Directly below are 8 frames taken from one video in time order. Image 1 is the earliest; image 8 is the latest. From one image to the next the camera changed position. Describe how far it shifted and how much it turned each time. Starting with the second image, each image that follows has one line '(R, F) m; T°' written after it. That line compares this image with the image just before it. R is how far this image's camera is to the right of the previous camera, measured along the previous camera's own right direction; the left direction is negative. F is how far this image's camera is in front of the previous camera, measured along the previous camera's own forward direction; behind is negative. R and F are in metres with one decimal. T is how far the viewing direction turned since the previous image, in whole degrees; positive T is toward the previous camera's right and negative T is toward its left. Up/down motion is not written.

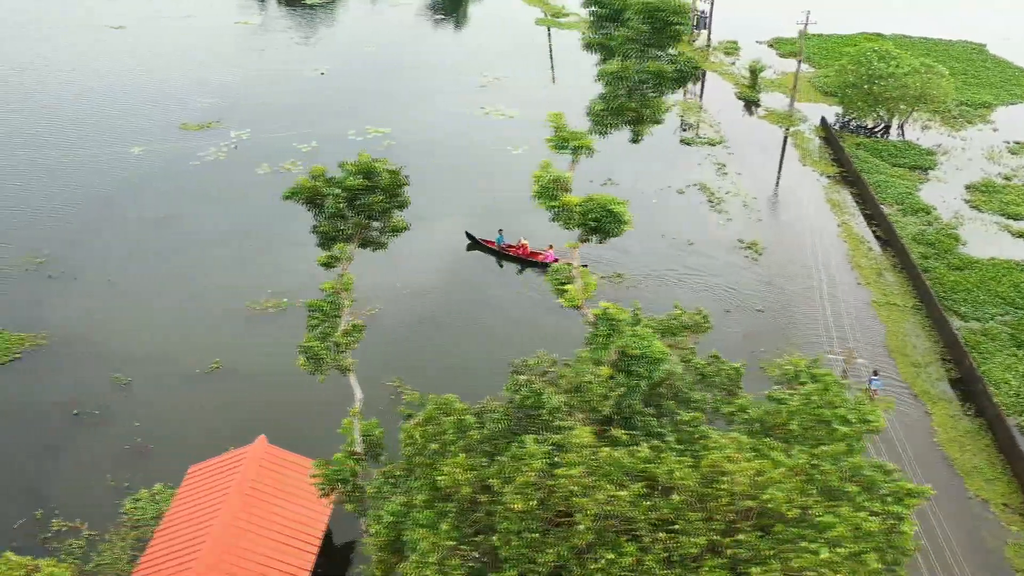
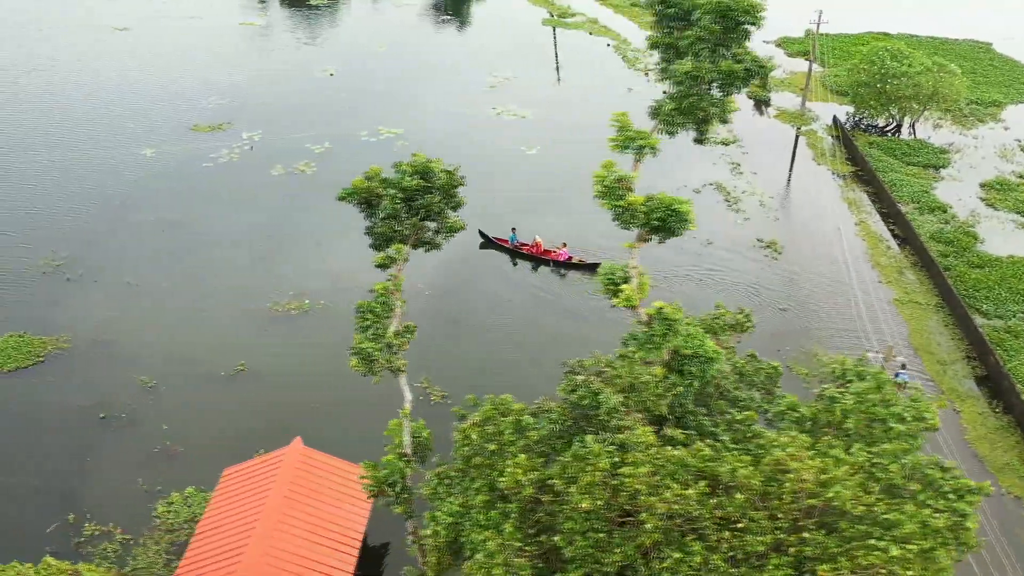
(-1.0, 0.0) m; 0°
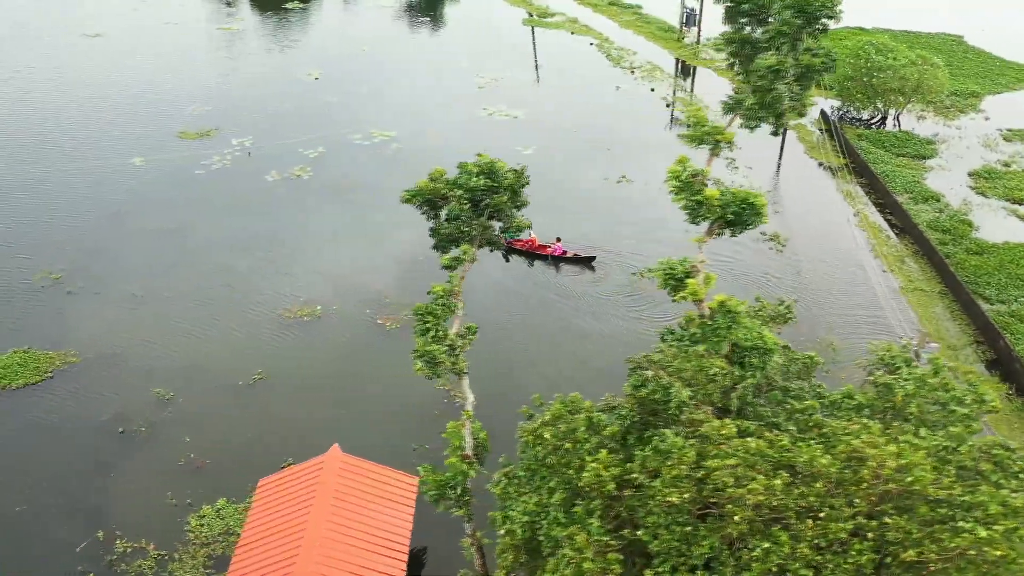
(-1.7, 0.0) m; +2°
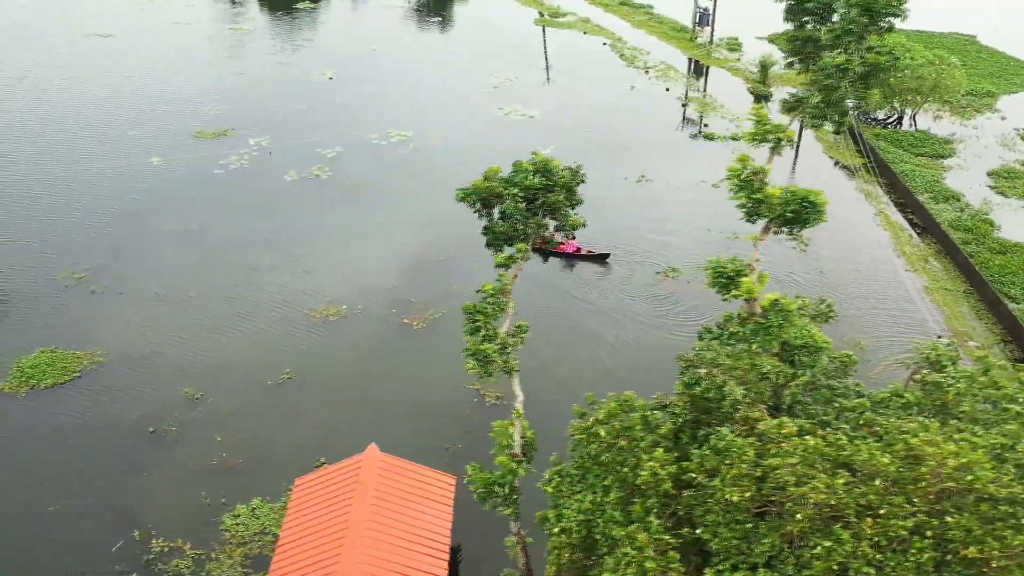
(-0.9, 0.0) m; 0°
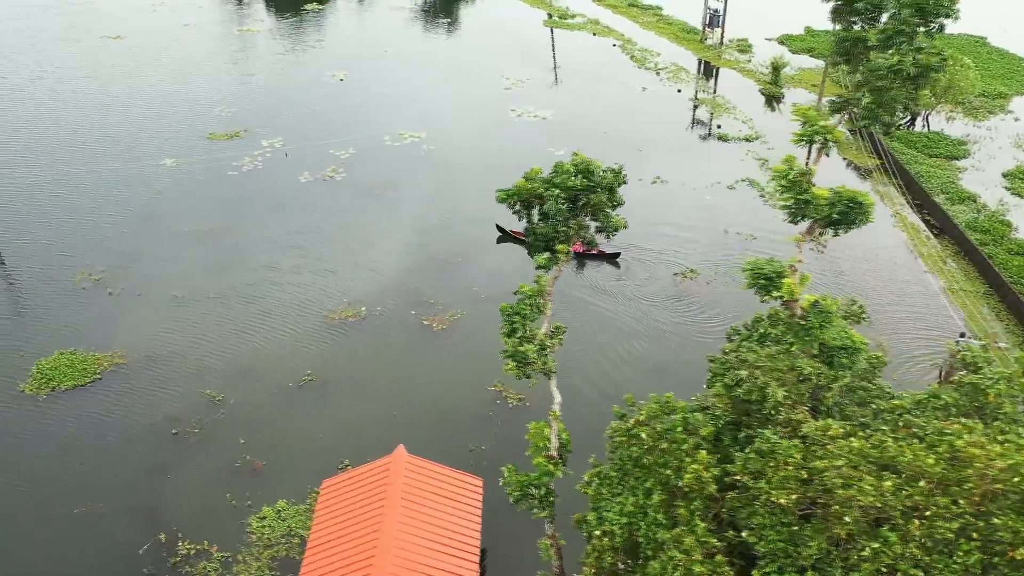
(-0.7, 0.0) m; 0°
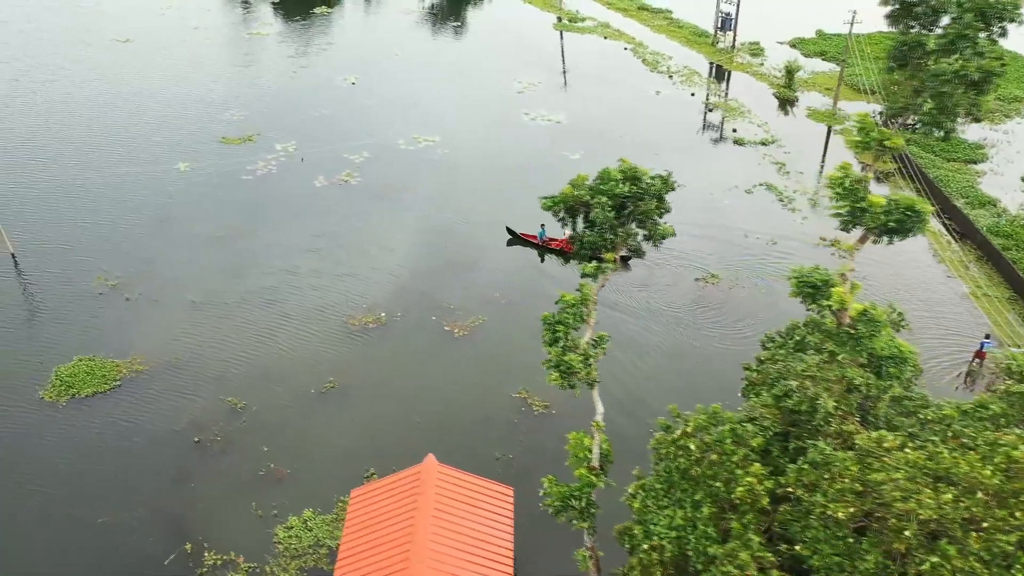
(-0.7, +0.2) m; 0°
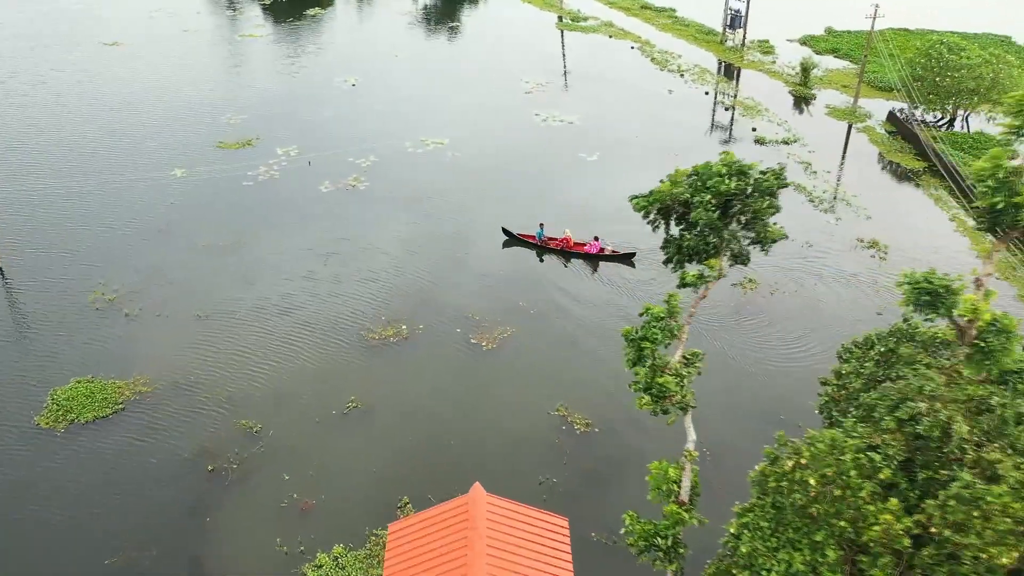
(-1.5, +1.8) m; +1°
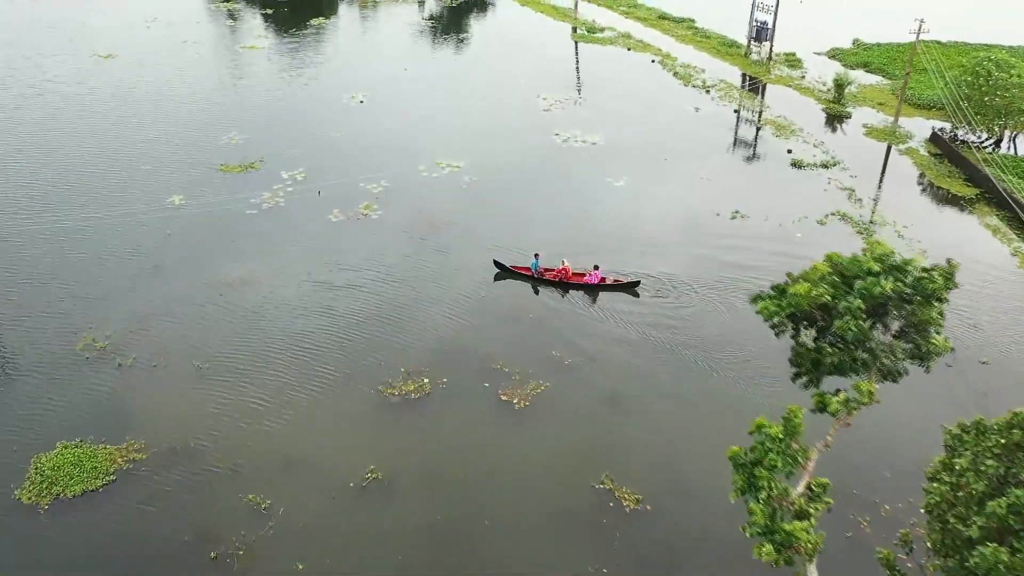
(-1.0, +2.4) m; 0°
